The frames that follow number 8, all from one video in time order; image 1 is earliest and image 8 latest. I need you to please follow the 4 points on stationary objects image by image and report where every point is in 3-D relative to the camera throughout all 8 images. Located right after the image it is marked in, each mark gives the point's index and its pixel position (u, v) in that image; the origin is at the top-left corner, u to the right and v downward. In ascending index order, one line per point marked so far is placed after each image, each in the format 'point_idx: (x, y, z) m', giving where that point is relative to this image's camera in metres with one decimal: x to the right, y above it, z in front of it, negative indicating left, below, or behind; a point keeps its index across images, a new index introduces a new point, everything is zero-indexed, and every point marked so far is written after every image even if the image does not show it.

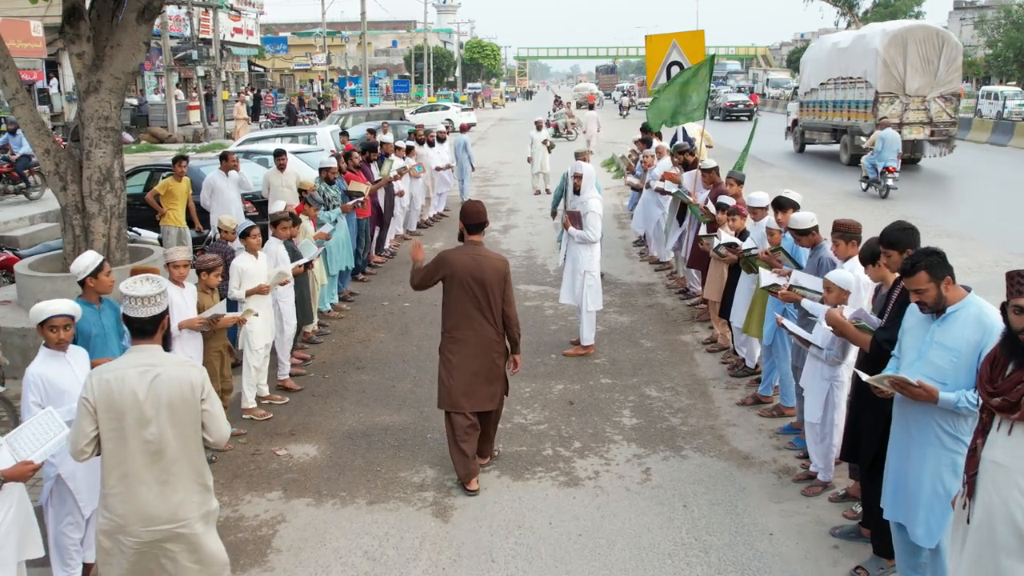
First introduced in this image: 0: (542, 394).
0: (+0.2, -0.9, +6.8) m
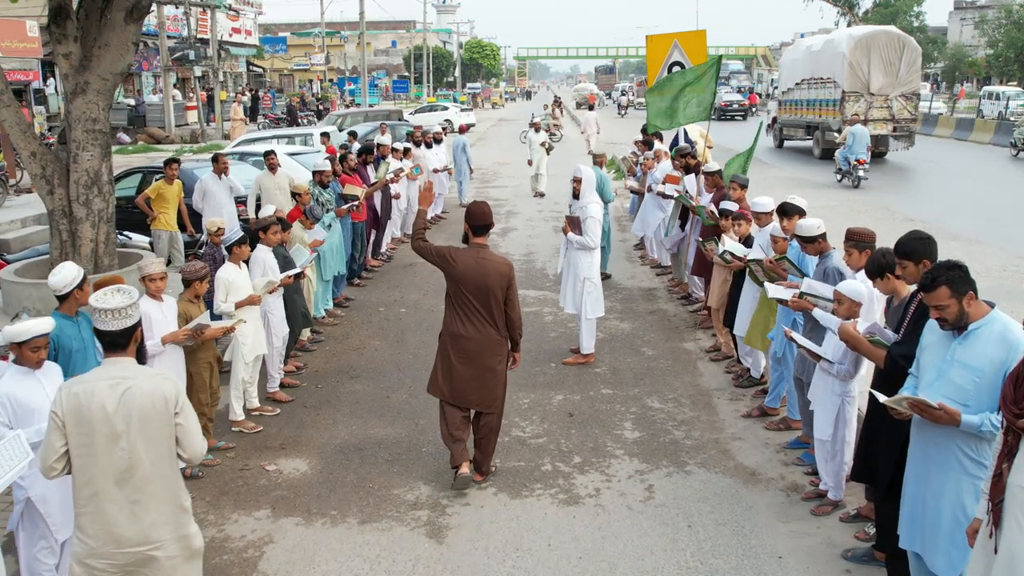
0: (+0.2, -0.9, +6.6) m
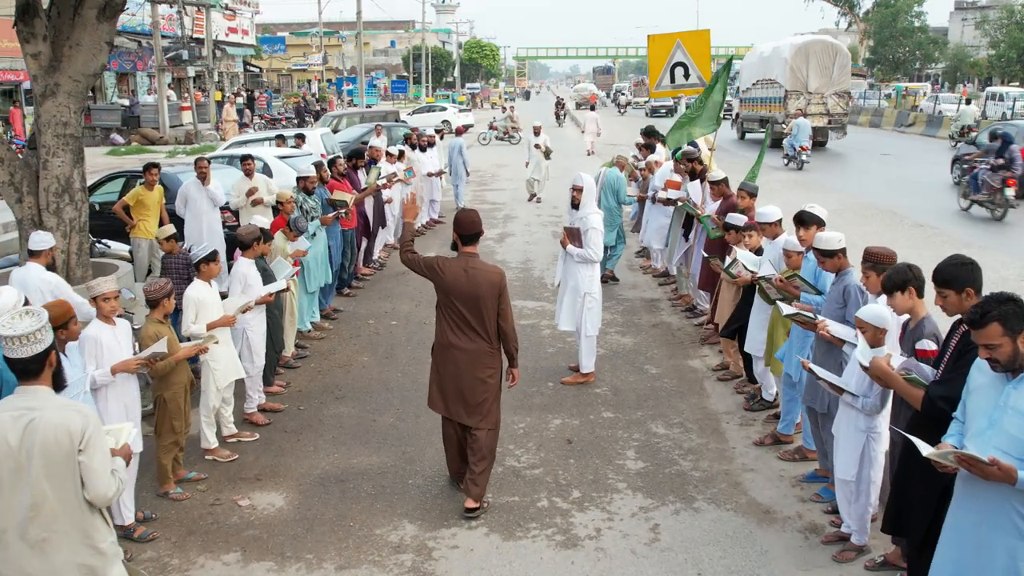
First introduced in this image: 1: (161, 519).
0: (+0.2, -1.1, +6.2) m
1: (-2.1, -1.4, +5.1) m
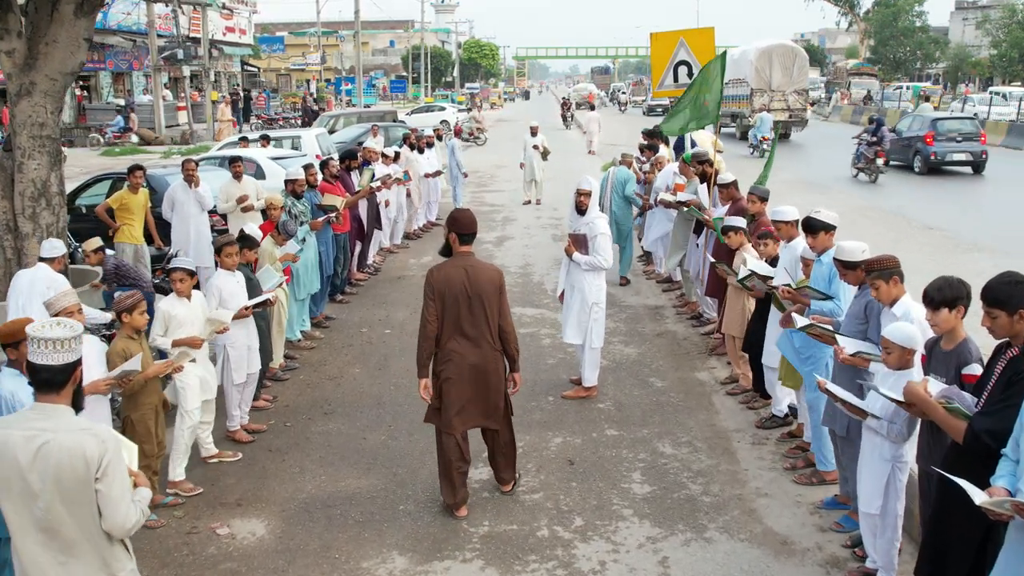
0: (+0.2, -1.1, +5.8) m
1: (-2.1, -1.5, +4.7) m
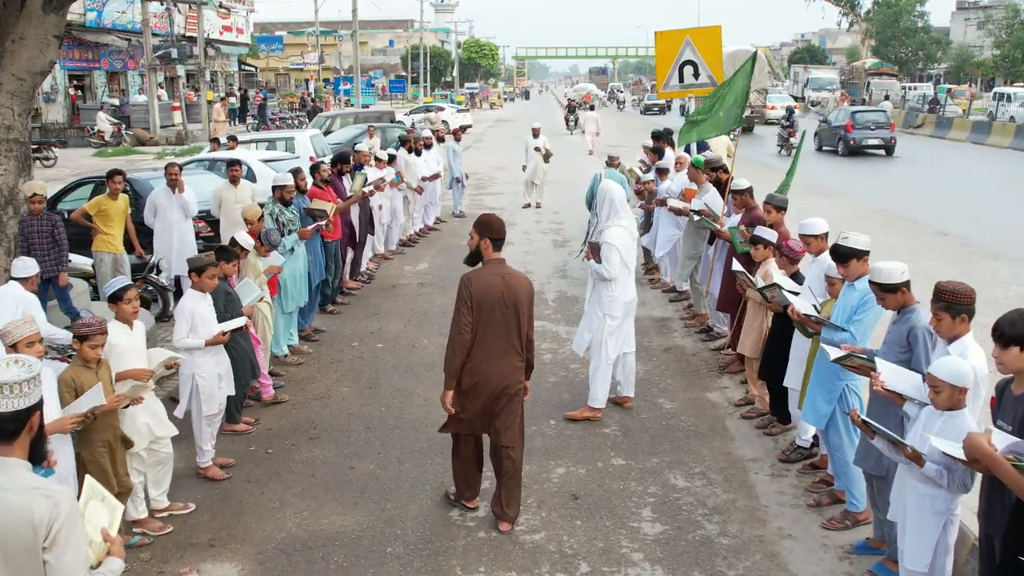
0: (+0.2, -1.3, +5.4) m
1: (-2.1, -1.6, +4.3) m
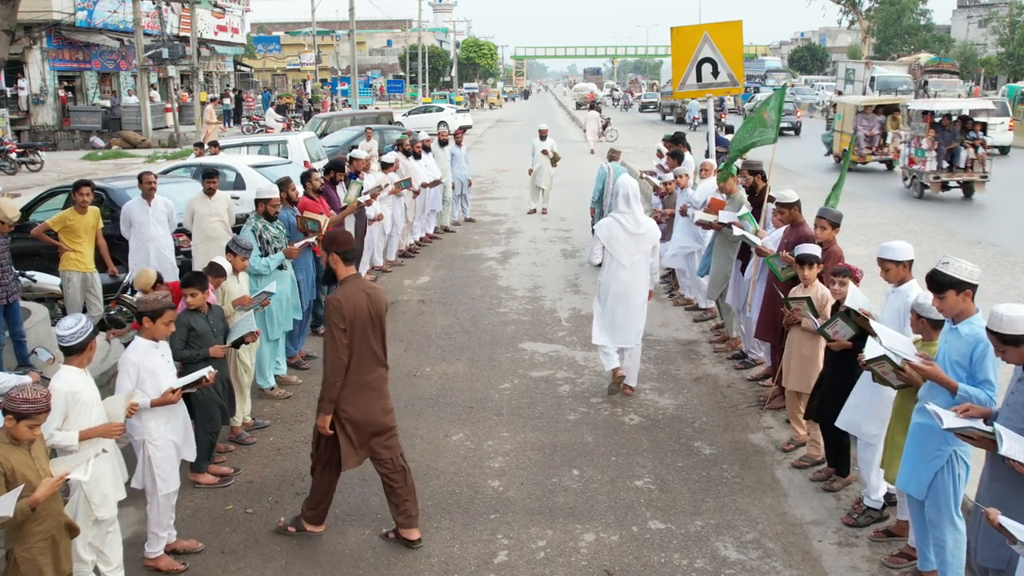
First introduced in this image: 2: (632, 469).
0: (+0.3, -1.4, +4.6) m
1: (-2.0, -1.8, +3.5) m
2: (+0.8, -1.2, +5.5) m
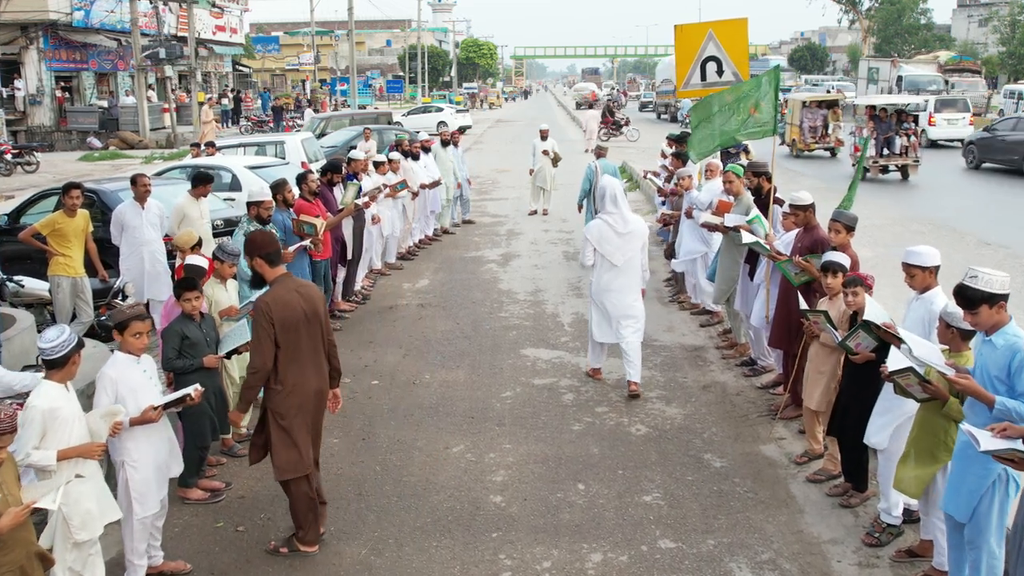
0: (+0.3, -1.5, +4.3) m
1: (-2.0, -1.8, +3.2) m
2: (+0.8, -1.2, +5.3) m
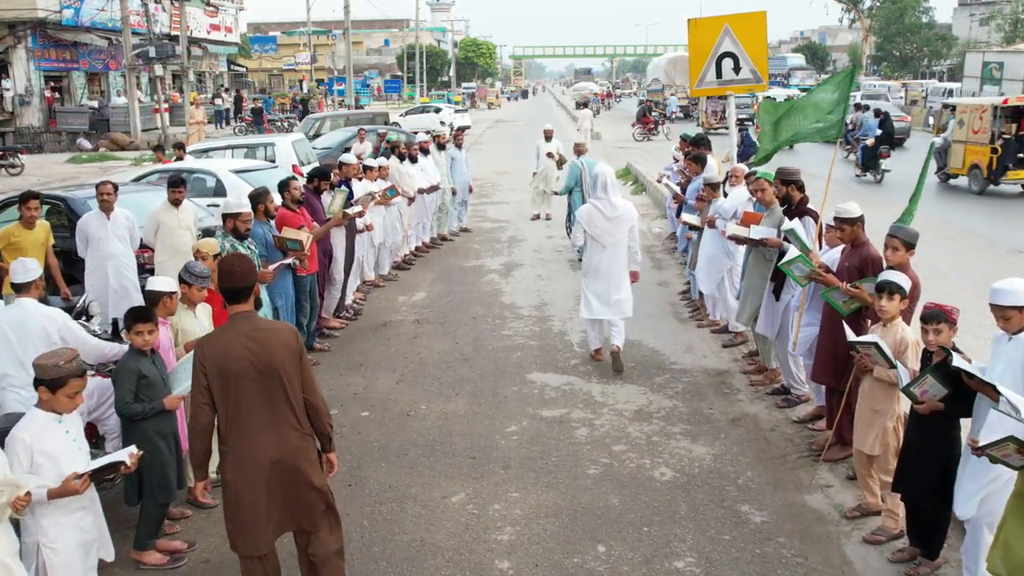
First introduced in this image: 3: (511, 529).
0: (+0.4, -1.7, +3.6) m
1: (-2.0, -2.0, +2.5) m
2: (+0.8, -1.4, +4.6) m
3: (0.0, -1.4, +4.8) m
